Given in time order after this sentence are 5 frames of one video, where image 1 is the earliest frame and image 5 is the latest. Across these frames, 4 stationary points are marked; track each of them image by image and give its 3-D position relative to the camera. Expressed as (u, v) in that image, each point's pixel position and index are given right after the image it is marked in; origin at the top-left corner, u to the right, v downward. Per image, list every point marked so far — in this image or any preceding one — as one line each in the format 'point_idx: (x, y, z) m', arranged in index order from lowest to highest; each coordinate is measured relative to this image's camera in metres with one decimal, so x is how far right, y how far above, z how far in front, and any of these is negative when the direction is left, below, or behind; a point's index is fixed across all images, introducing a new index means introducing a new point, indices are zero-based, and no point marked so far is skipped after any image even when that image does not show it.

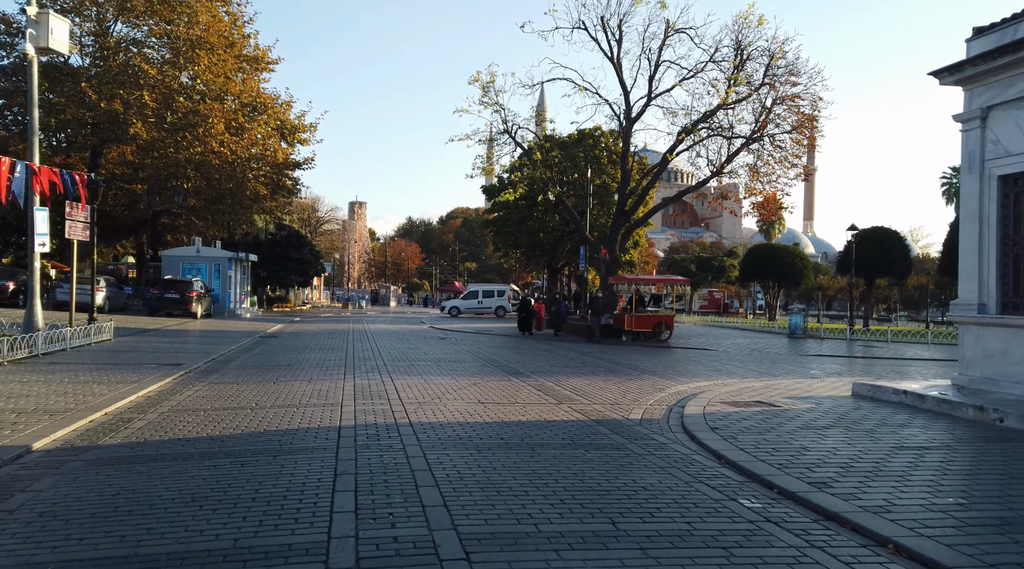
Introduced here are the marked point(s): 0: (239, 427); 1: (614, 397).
0: (-2.8, -1.5, +8.0) m
1: (+1.5, -1.7, +11.6) m
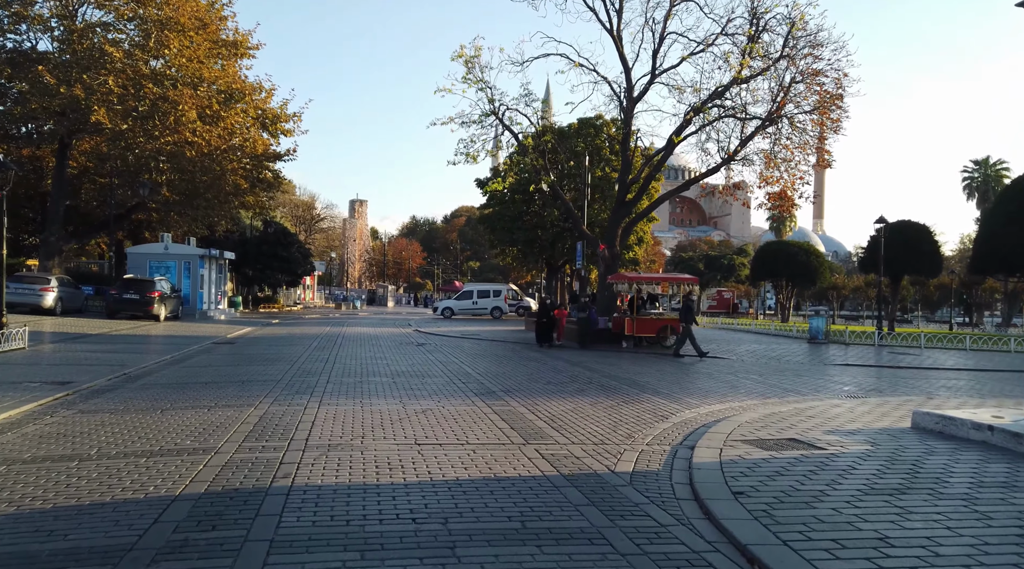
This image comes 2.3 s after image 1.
0: (-3.4, -1.5, +5.3) m
1: (+1.0, -1.7, +8.8) m
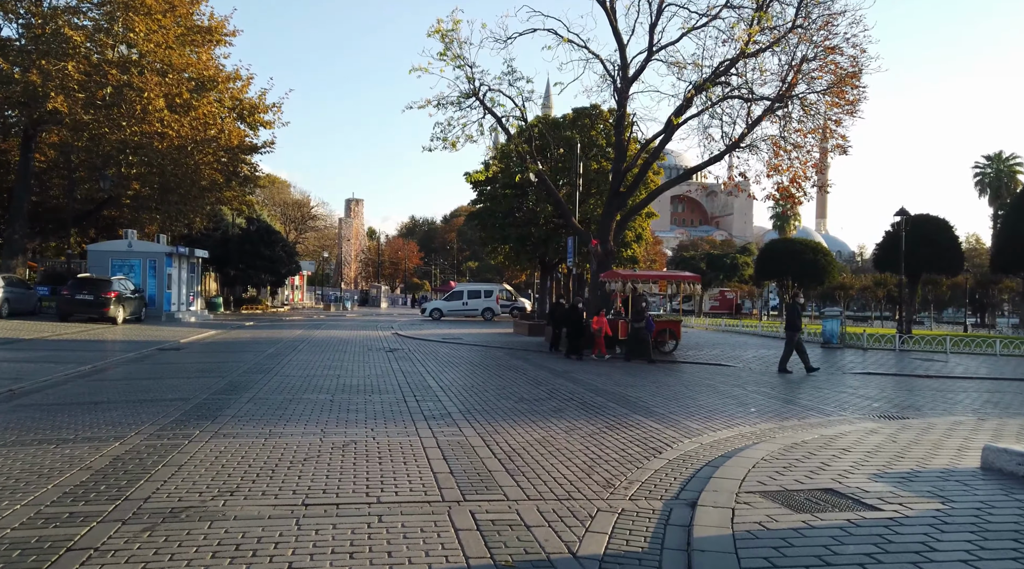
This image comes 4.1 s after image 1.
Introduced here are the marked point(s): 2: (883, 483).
0: (-3.9, -1.4, +3.0) m
1: (+0.5, -1.7, +6.6) m
2: (+3.2, -1.7, +6.5) m
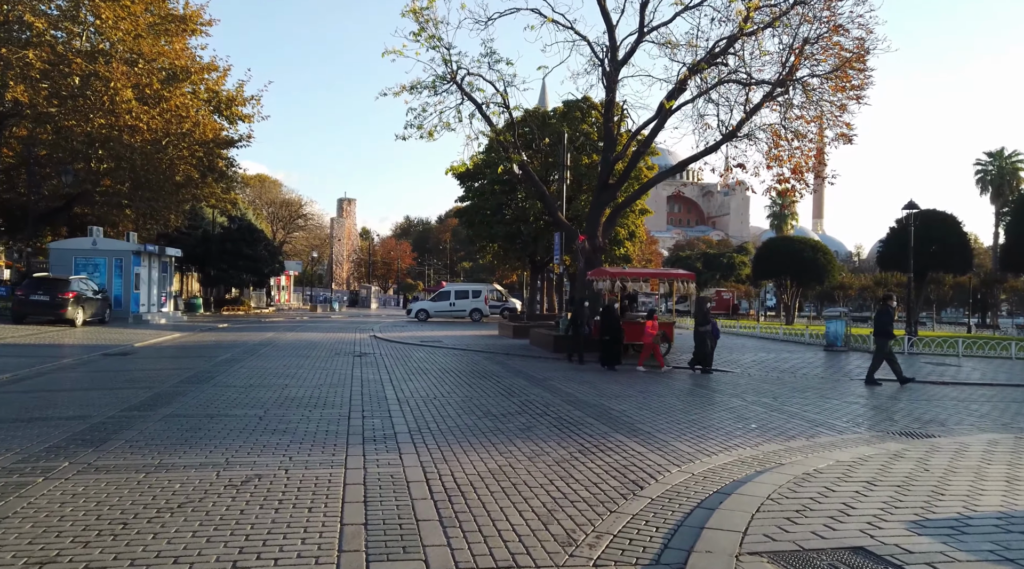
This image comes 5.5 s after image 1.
0: (-4.3, -1.4, +1.5) m
1: (+0.1, -1.6, +5.1) m
2: (+2.7, -1.6, +5.0) m
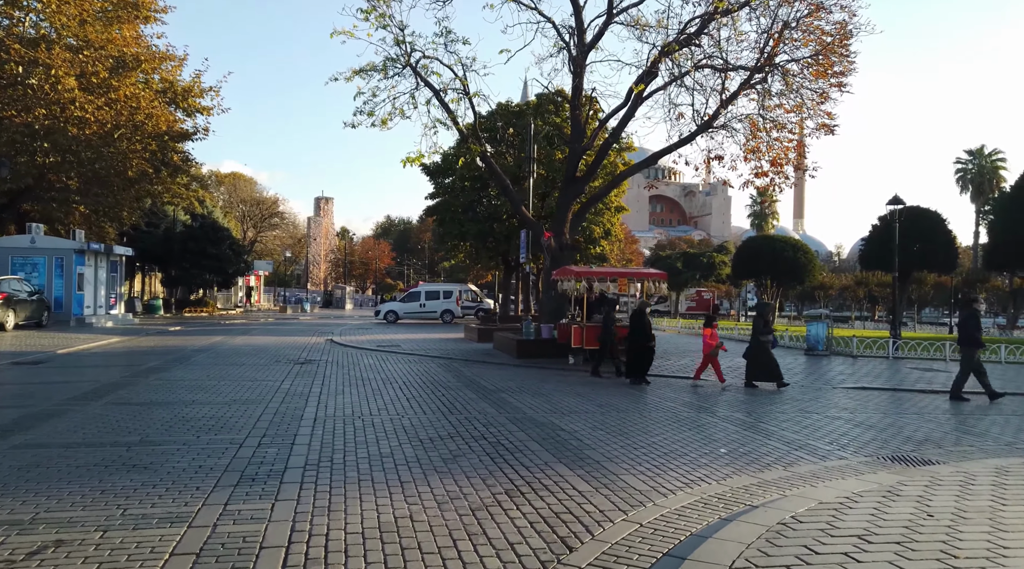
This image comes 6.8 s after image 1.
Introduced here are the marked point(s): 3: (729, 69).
0: (-4.9, -1.4, -0.1) m
1: (-0.6, -1.6, +3.6) m
2: (+2.1, -1.6, +3.6) m
3: (+5.1, +5.1, +18.2) m
